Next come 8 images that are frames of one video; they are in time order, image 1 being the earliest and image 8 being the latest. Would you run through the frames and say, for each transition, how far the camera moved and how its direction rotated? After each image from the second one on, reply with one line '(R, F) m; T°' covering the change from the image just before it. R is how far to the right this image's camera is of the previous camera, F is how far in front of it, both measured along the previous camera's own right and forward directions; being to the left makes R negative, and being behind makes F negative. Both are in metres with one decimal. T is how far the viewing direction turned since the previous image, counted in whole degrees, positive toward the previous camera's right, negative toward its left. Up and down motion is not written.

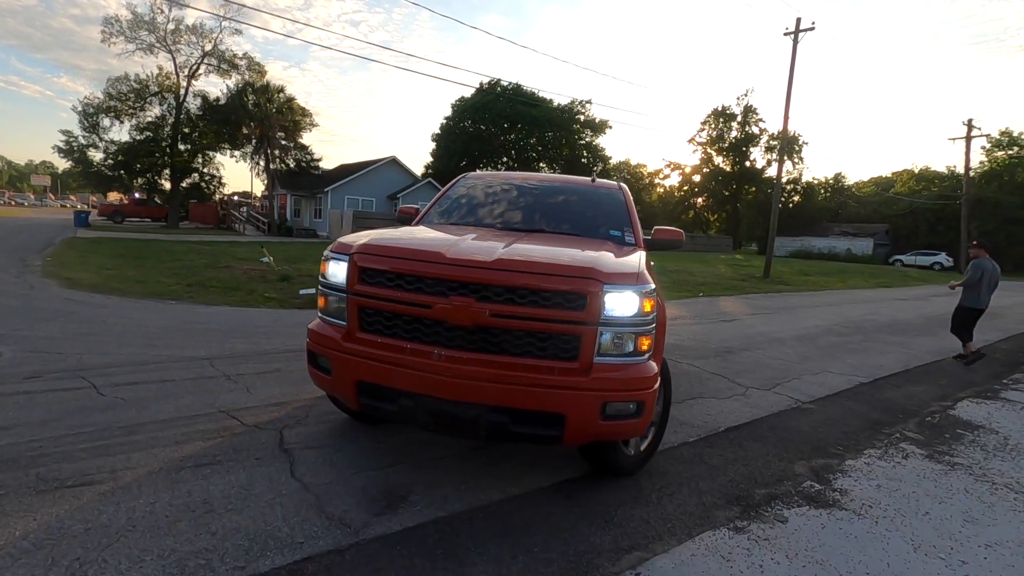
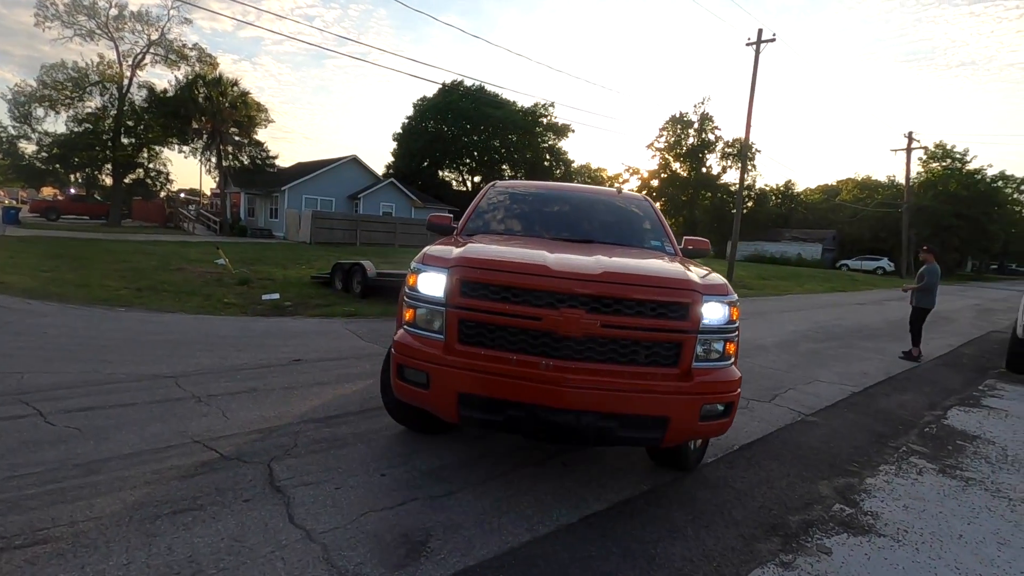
(-0.4, +0.3) m; +4°
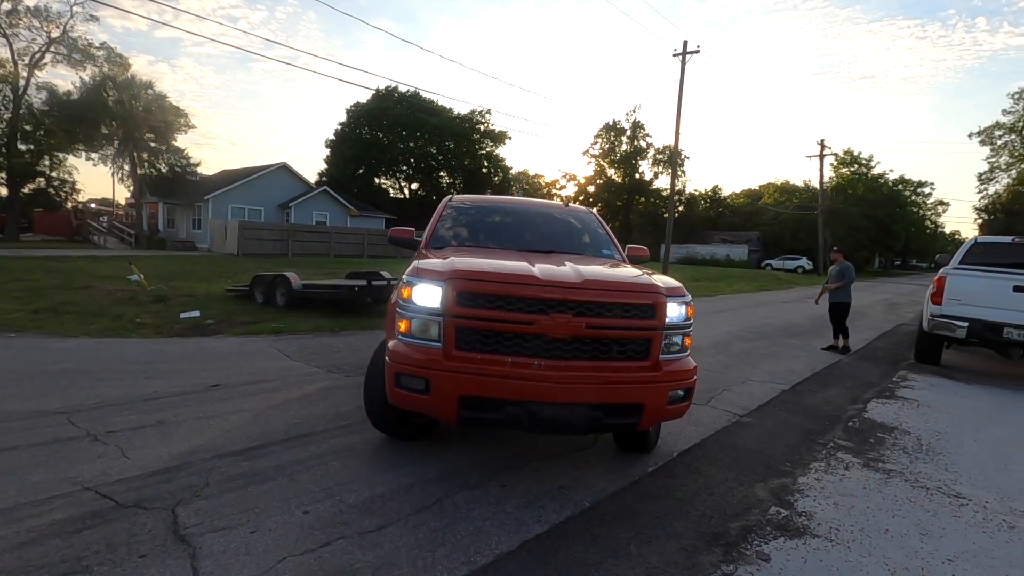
(+0.1, +0.2) m; +6°
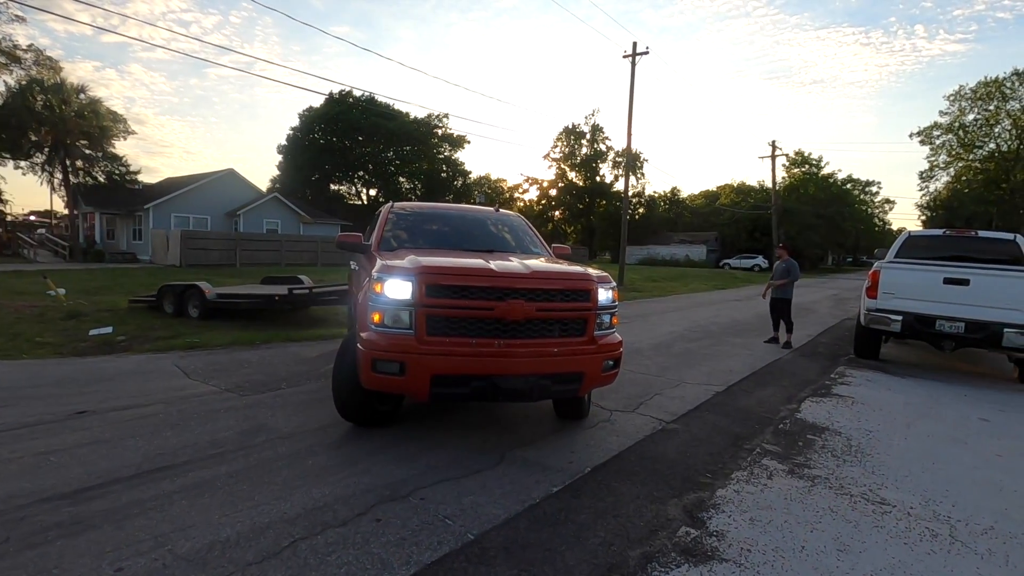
(+0.6, +0.4) m; +3°
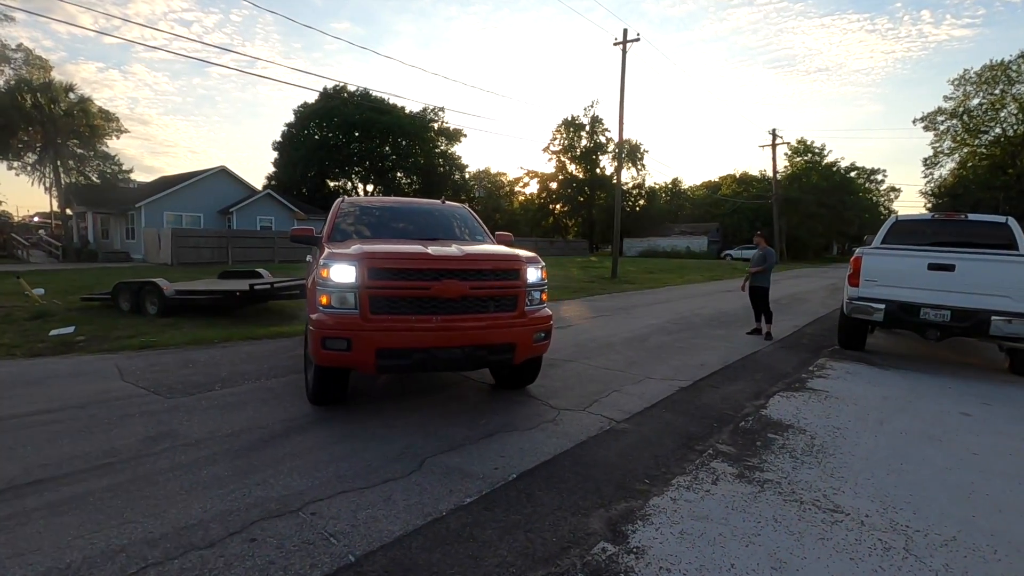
(+0.6, +0.4) m; -1°
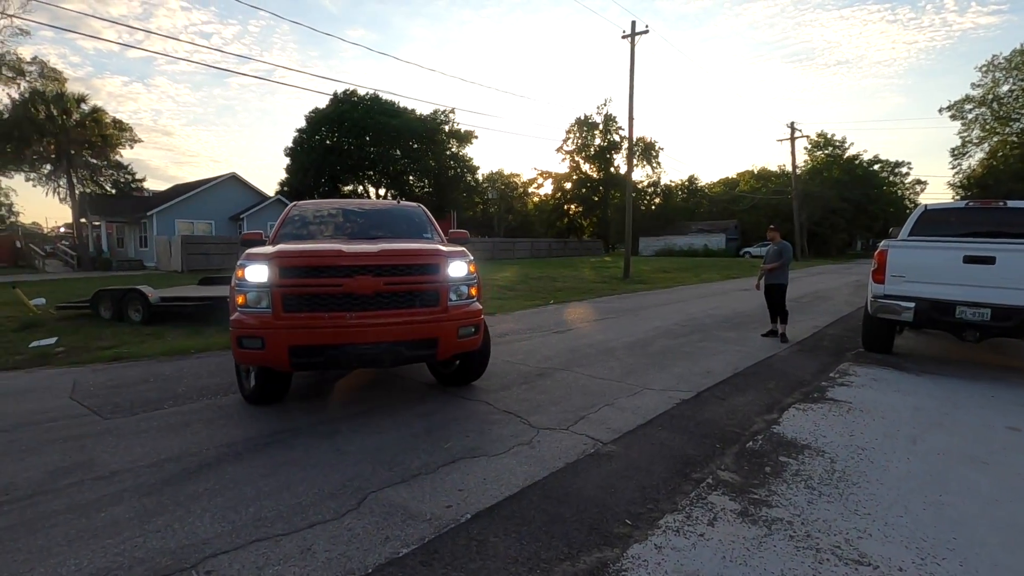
(+0.4, +0.6) m; -2°
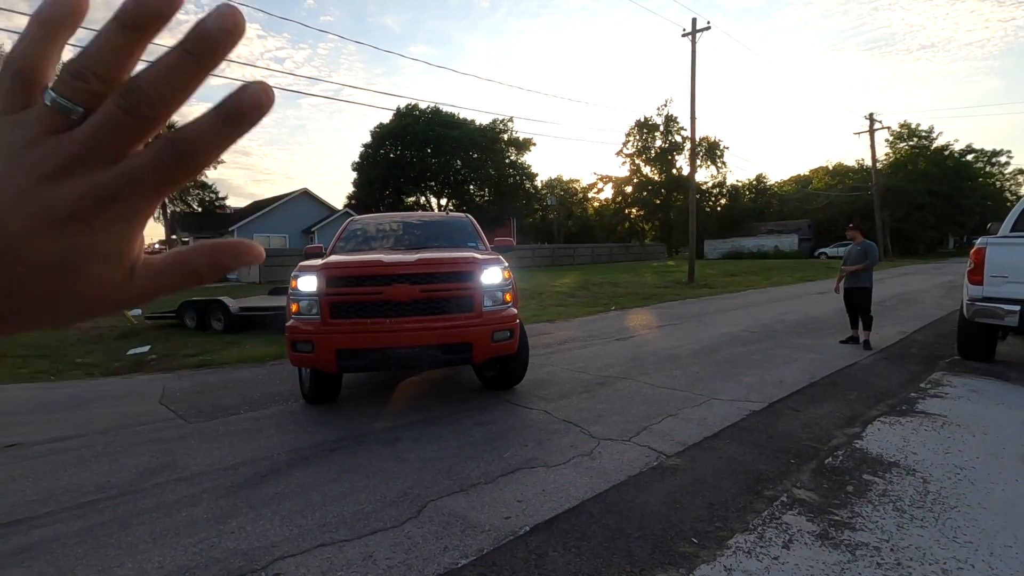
(0.0, 0.0) m; -6°
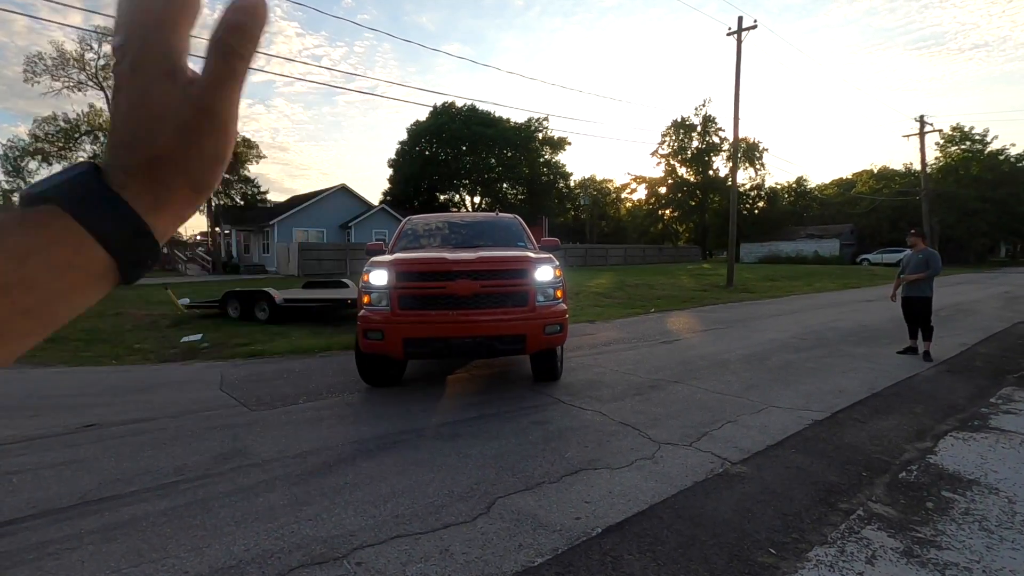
(-0.3, 0.0) m; -3°
